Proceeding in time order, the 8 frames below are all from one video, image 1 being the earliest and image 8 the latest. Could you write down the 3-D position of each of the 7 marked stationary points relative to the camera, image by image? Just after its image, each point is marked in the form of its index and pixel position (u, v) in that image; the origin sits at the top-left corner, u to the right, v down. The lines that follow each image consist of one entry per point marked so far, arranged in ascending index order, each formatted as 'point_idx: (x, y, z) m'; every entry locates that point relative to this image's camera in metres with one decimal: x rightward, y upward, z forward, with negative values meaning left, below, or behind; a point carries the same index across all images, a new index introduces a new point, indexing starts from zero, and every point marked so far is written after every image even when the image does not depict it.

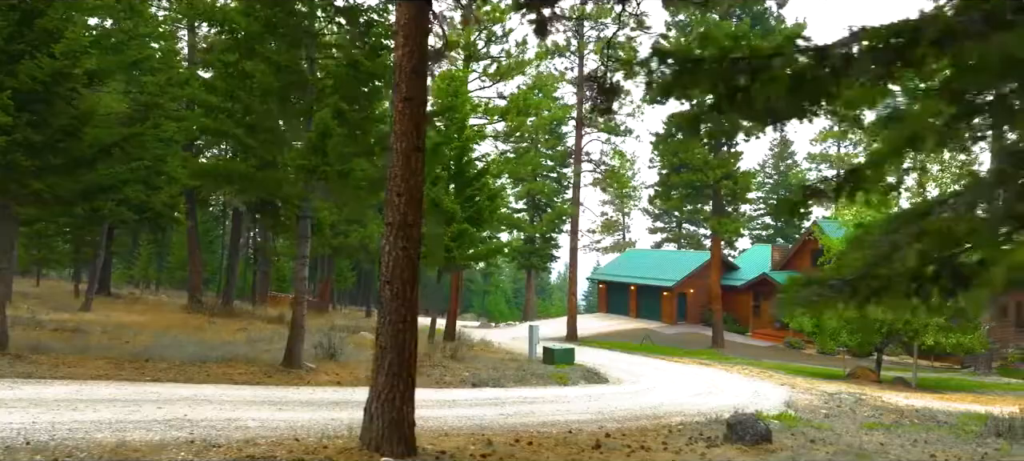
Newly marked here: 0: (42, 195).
0: (-7.0, +0.5, +10.7) m
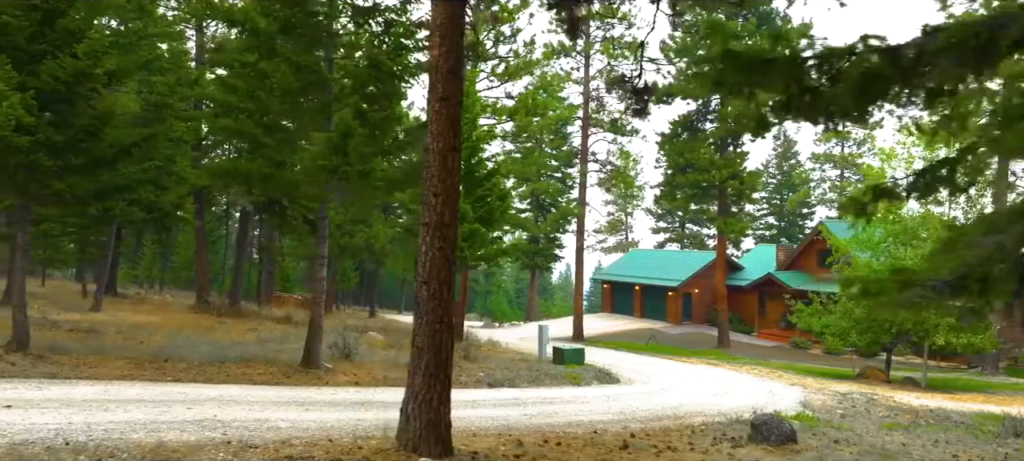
0: (-6.6, +0.5, +10.7) m
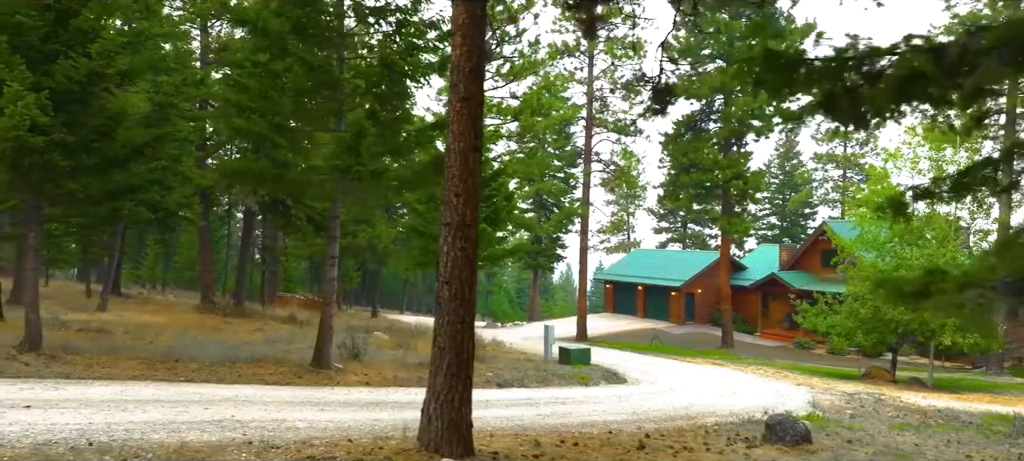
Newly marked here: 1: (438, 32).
0: (-6.4, +0.5, +10.7) m
1: (-1.2, +3.3, +11.9) m
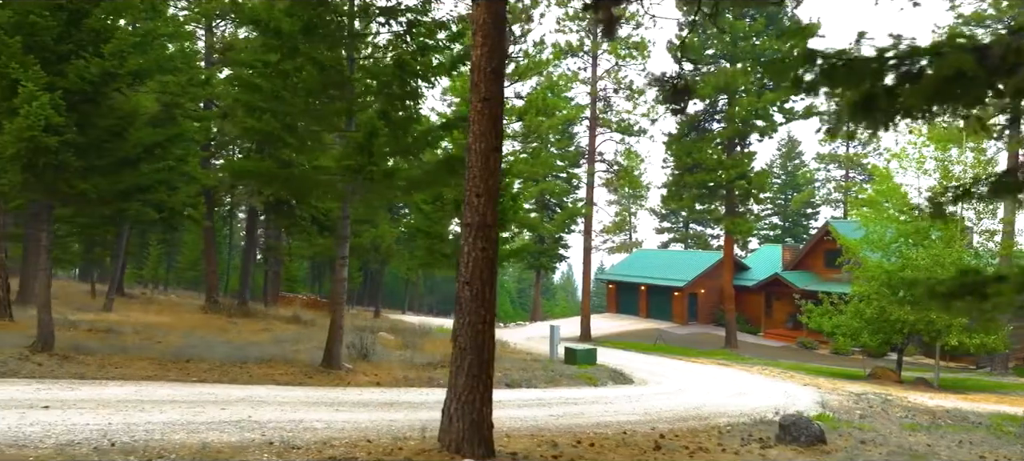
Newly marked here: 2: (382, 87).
0: (-6.3, +0.5, +10.7) m
1: (-1.0, +3.2, +11.9) m
2: (-2.0, +2.3, +11.7) m
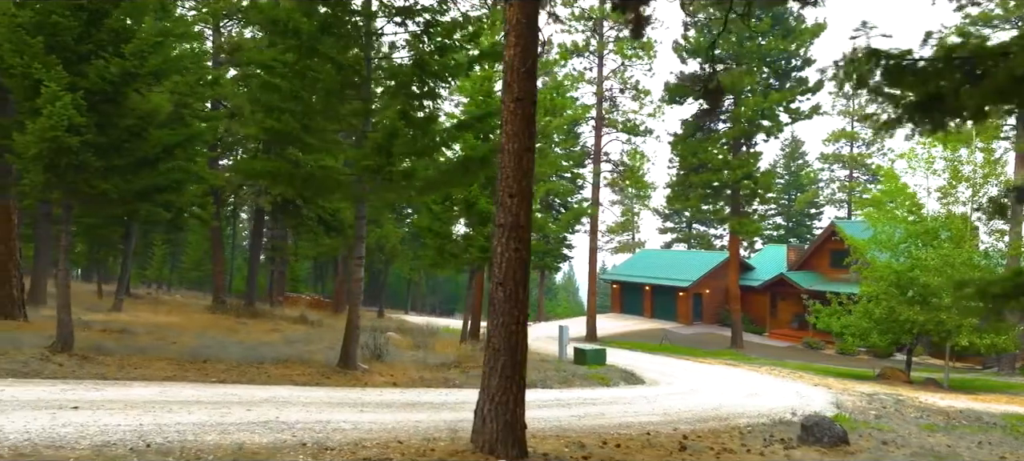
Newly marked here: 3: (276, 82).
0: (-6.0, +0.5, +10.7) m
1: (-0.7, +3.2, +11.8) m
2: (-1.7, +2.3, +11.6) m
3: (-3.8, +2.4, +11.6) m
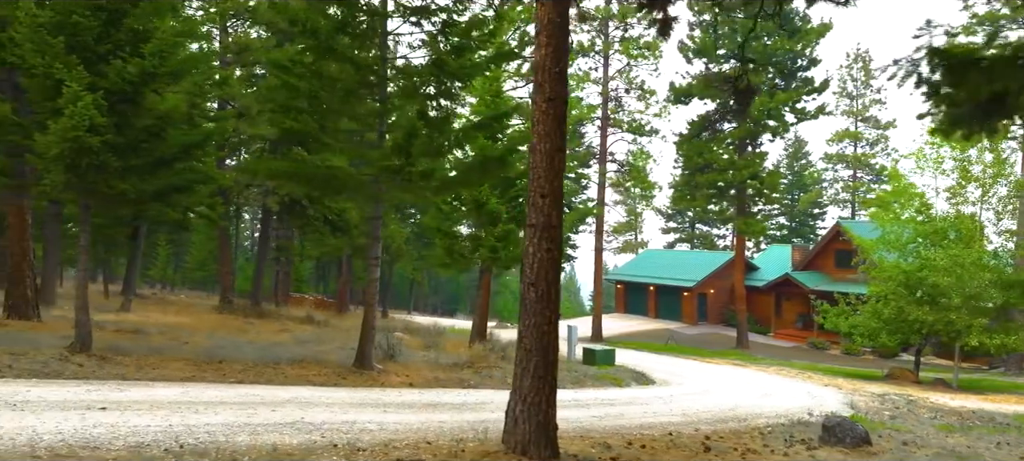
0: (-5.7, +0.5, +10.6) m
1: (-0.4, +3.2, +11.8) m
2: (-1.5, +2.3, +11.6) m
3: (-3.5, +2.4, +11.6) m
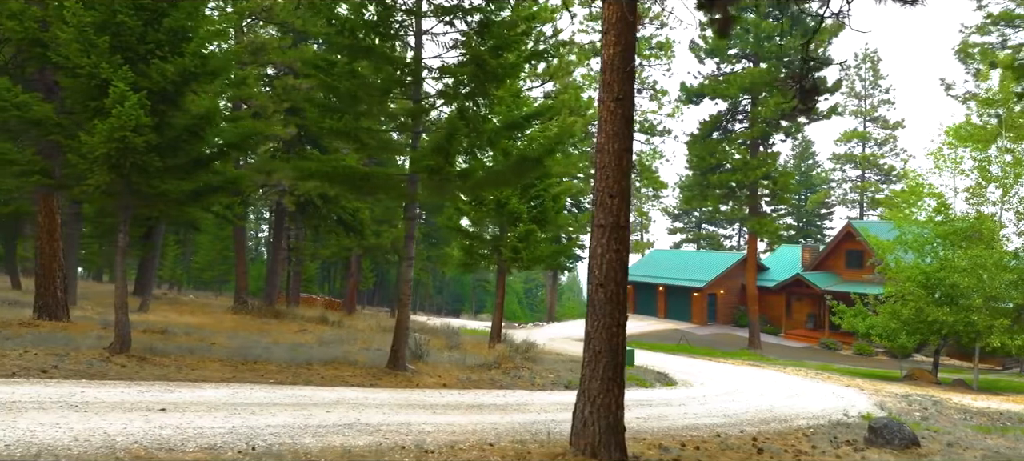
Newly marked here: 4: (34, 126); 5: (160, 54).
0: (-5.1, +0.5, +10.6) m
1: (+0.2, +3.2, +11.8) m
2: (-0.9, +2.3, +11.6) m
3: (-2.9, +2.4, +11.5) m
4: (-6.7, +1.5, +10.1) m
5: (-5.0, +2.5, +10.2) m
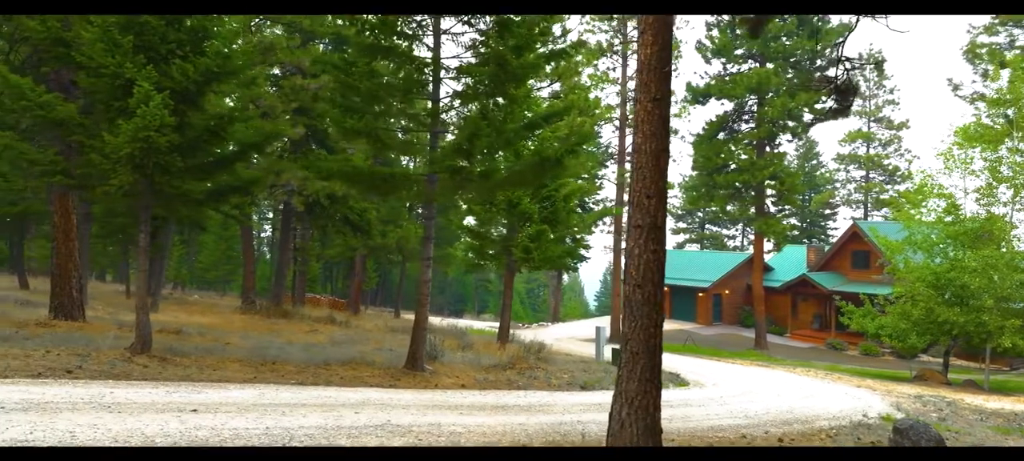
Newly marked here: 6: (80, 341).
0: (-4.8, +0.5, +10.6) m
1: (+0.5, +3.2, +11.8) m
2: (-0.6, +2.3, +11.6) m
3: (-2.6, +2.4, +11.5) m
4: (-6.4, +1.5, +10.0) m
5: (-4.7, +2.5, +10.2) m
6: (-6.5, -1.7, +10.9) m
